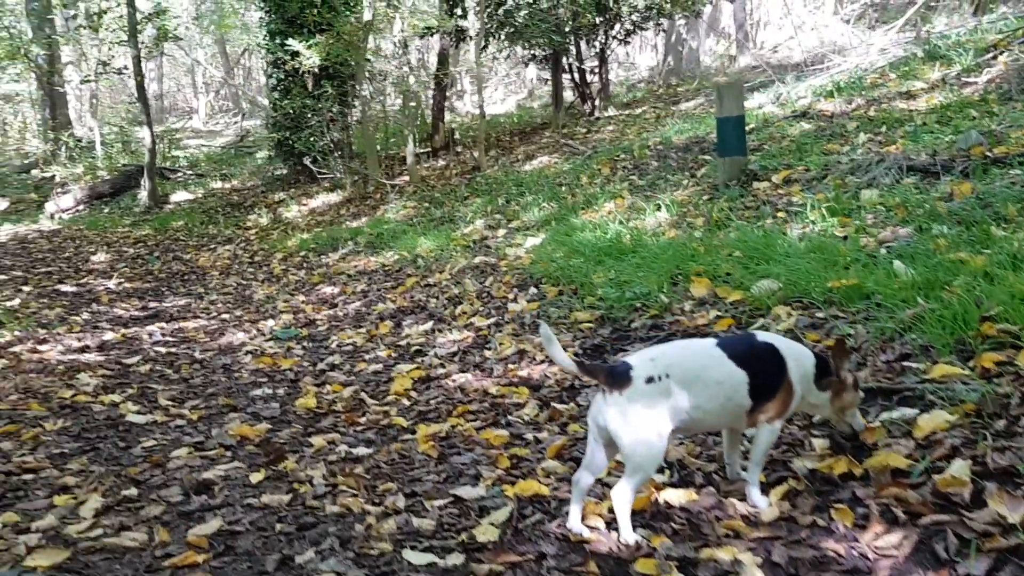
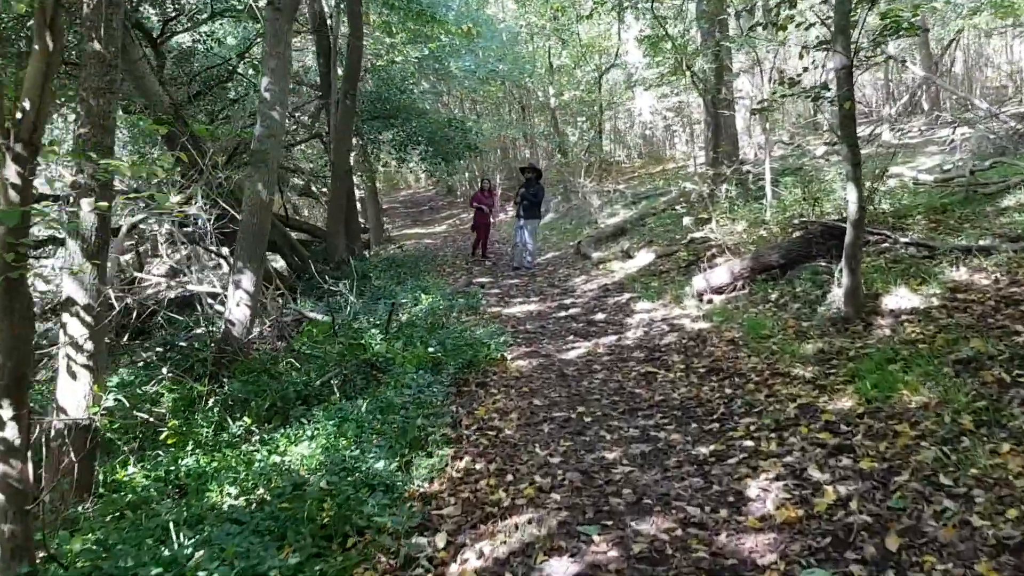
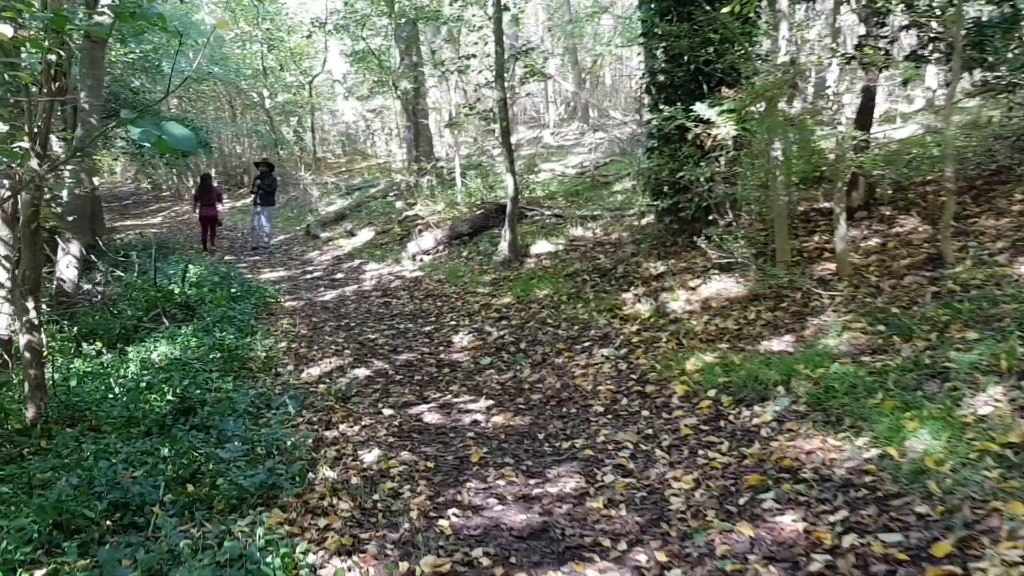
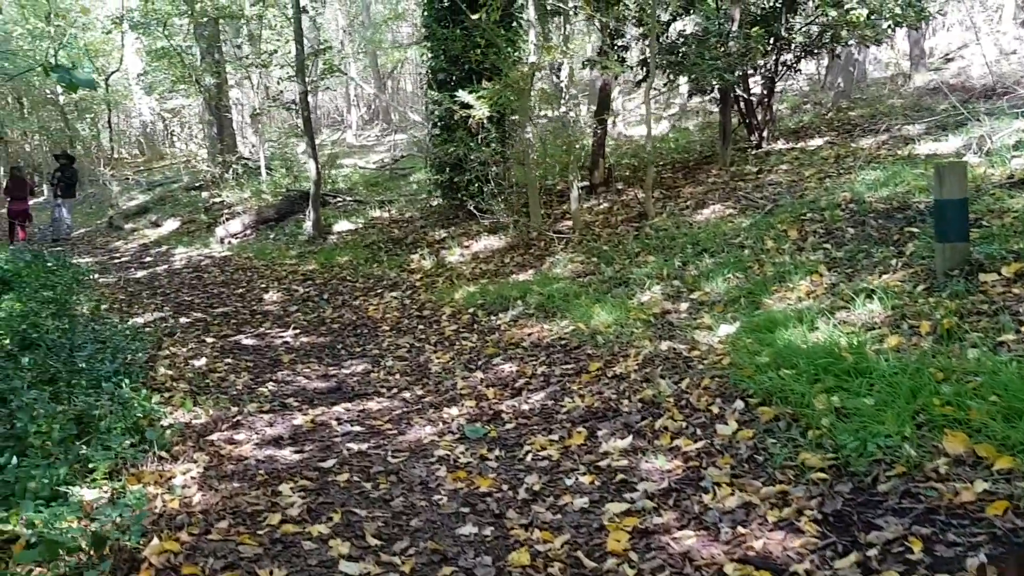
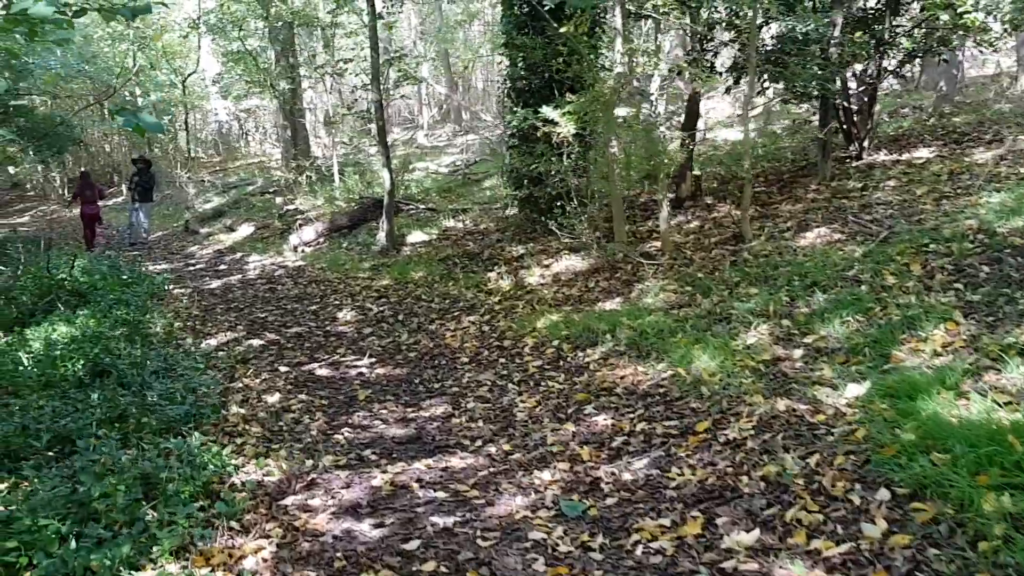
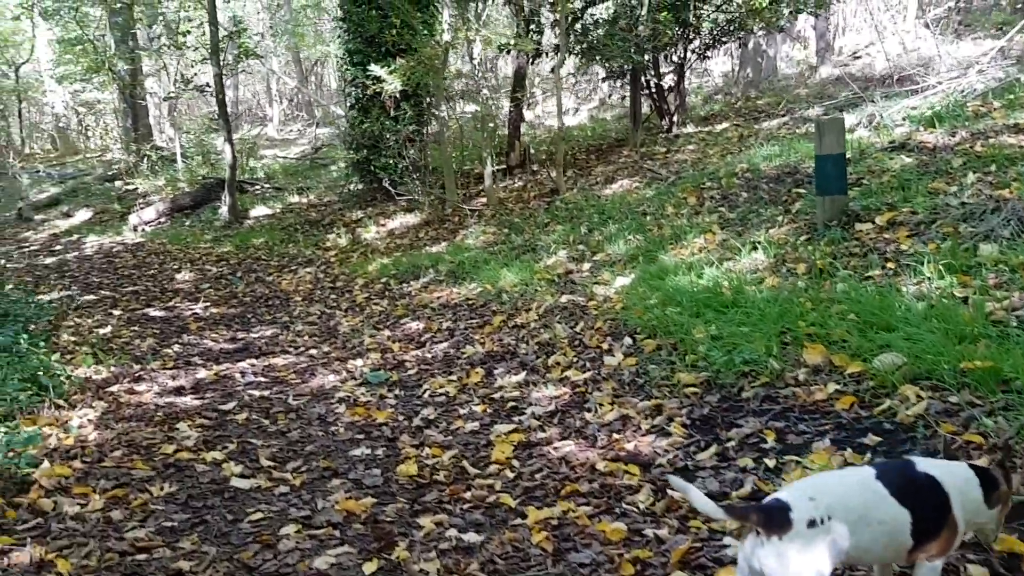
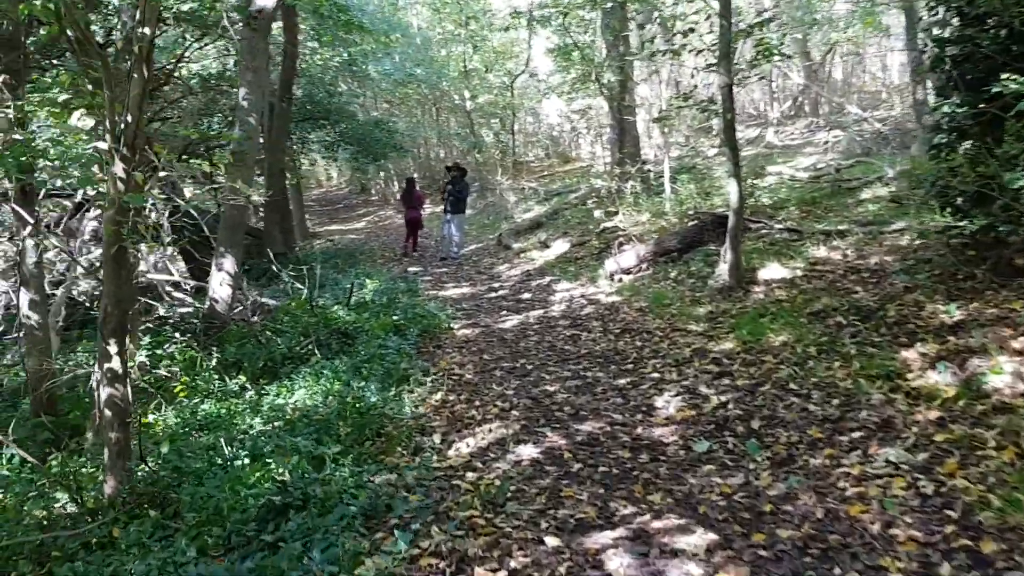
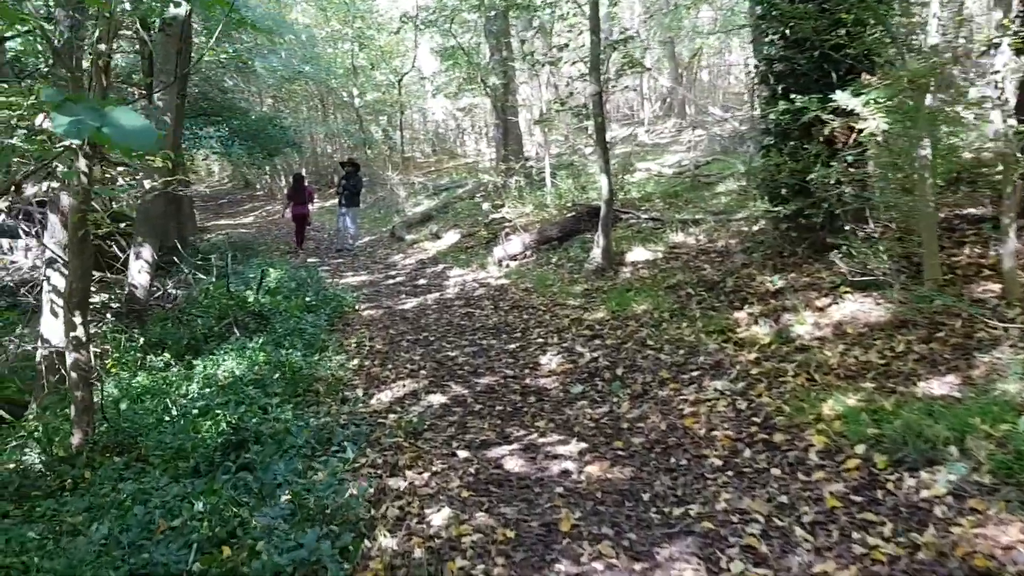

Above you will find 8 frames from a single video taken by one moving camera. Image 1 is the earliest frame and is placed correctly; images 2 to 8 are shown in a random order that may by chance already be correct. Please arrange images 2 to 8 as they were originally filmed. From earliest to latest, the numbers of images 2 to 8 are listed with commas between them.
6, 4, 5, 3, 8, 7, 2
